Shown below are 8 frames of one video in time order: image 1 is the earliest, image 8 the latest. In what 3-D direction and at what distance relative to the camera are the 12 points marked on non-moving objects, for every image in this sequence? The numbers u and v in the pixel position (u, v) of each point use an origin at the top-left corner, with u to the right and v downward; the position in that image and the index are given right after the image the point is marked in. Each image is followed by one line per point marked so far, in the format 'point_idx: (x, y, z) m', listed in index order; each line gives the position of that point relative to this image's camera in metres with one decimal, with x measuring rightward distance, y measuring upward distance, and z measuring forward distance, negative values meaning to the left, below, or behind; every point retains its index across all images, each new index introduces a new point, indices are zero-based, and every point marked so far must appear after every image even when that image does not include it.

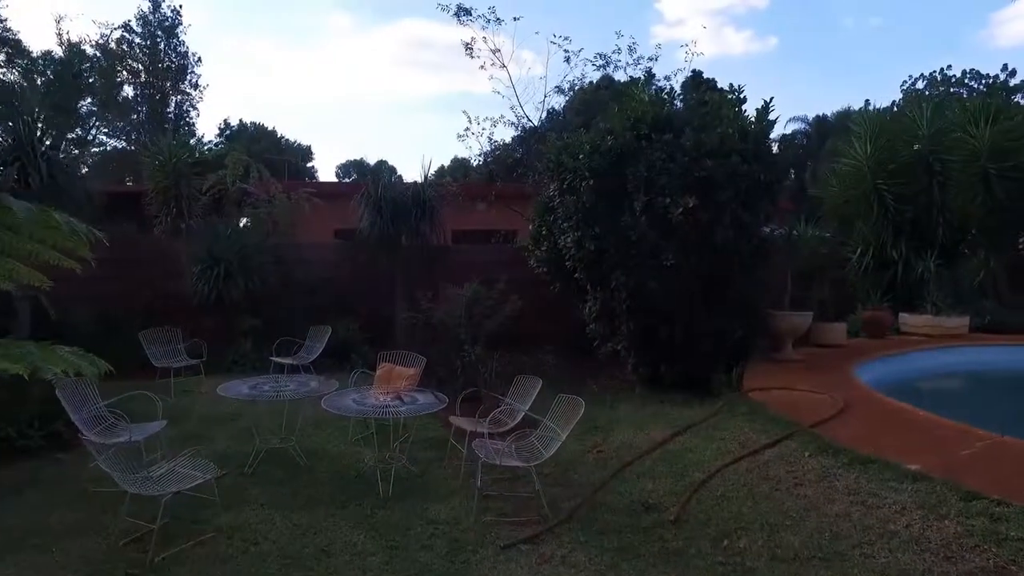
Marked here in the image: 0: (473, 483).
0: (-0.3, -1.4, +4.8) m
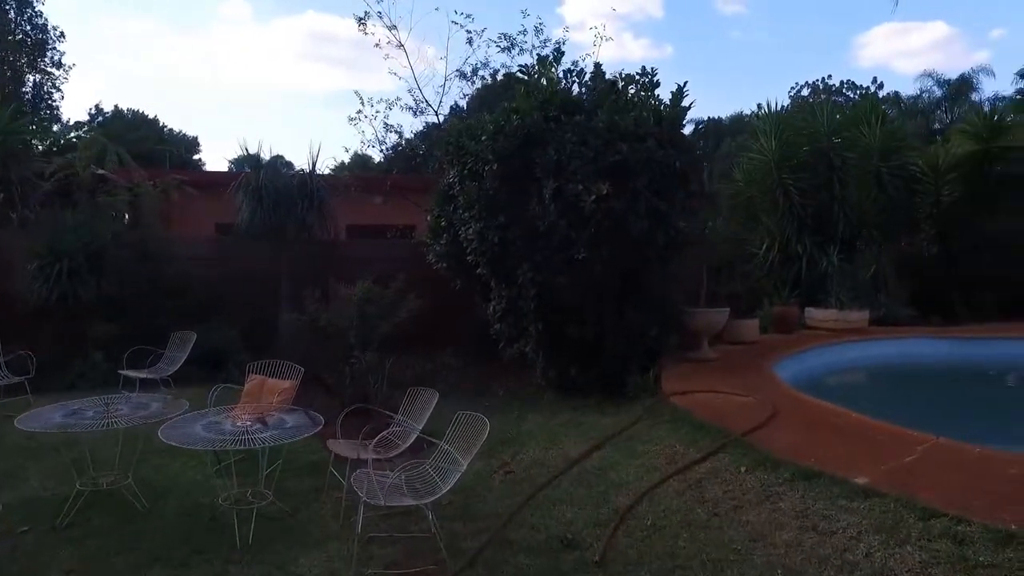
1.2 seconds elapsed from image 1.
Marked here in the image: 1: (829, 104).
0: (-0.9, -1.3, +4.0) m
1: (+5.6, +3.6, +12.2) m
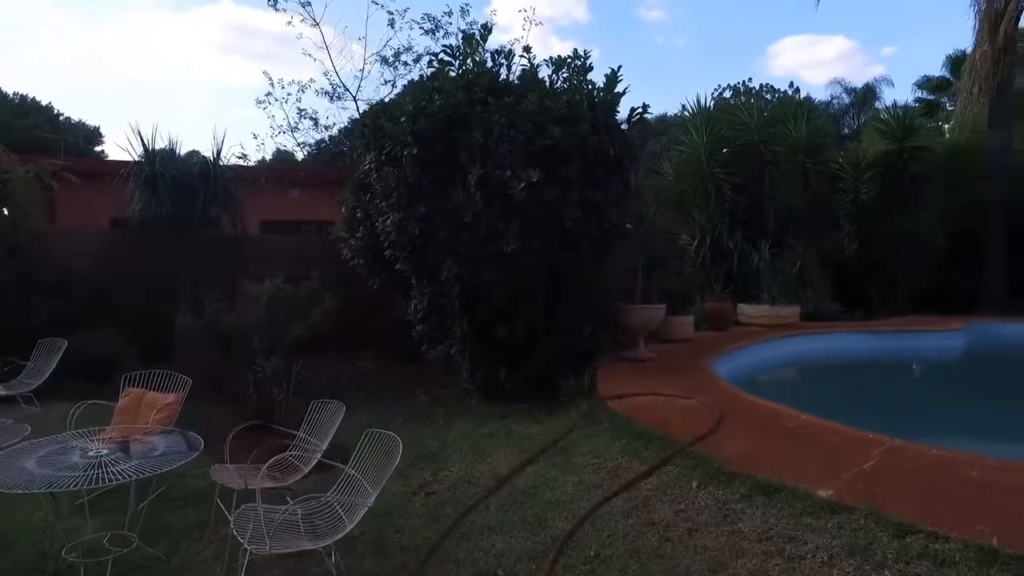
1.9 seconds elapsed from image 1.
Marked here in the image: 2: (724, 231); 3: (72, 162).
0: (-1.3, -1.3, +3.3) m
1: (+4.3, +3.7, +12.2) m
2: (+3.6, +1.0, +11.8) m
3: (-6.1, +1.7, +9.6) m
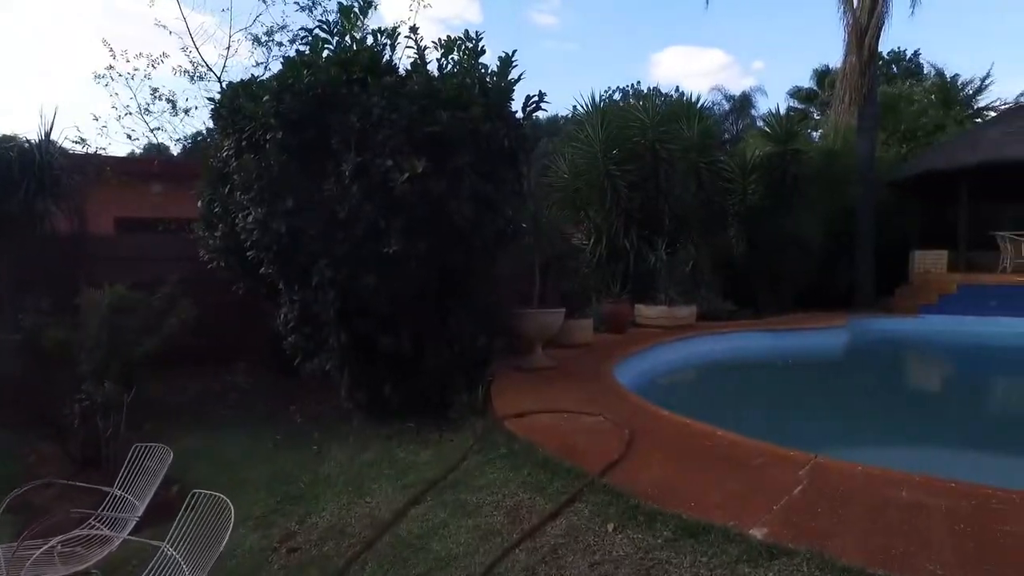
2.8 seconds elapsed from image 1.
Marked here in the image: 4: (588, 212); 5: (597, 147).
0: (-1.7, -1.4, +2.4) m
1: (+2.4, +3.7, +12.0) m
2: (+1.8, +1.0, +11.5) m
3: (-7.5, +1.6, +7.9) m
4: (+1.3, +1.3, +11.9) m
5: (+1.4, +2.4, +11.6) m
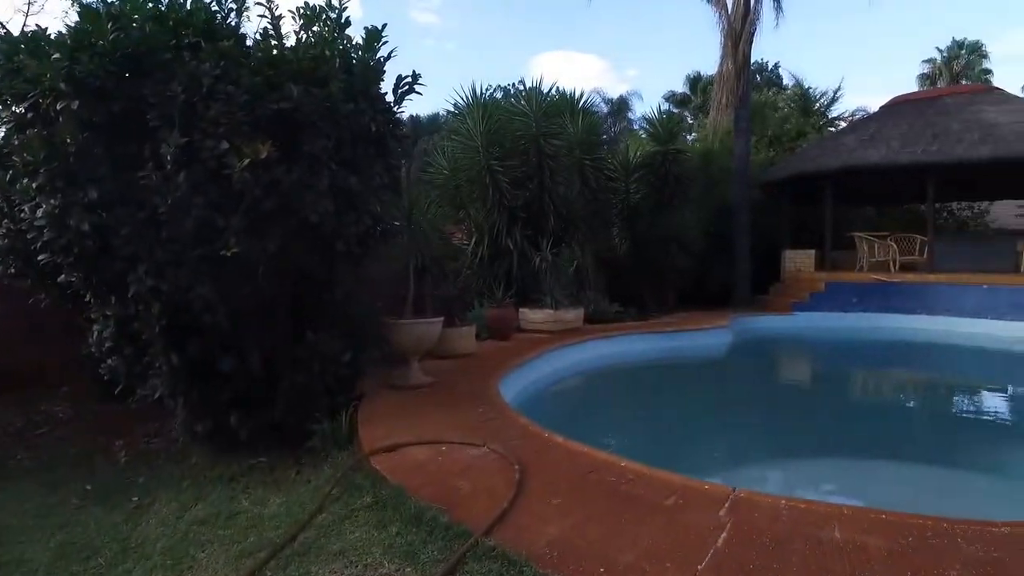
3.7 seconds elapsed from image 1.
0: (-2.1, -1.5, +1.3) m
1: (+0.4, +3.6, +11.5) m
2: (-0.2, +0.9, +10.9) m
3: (-8.7, +1.5, +5.8) m
4: (-0.7, +1.3, +11.2) m
5: (-0.6, +2.4, +10.9) m
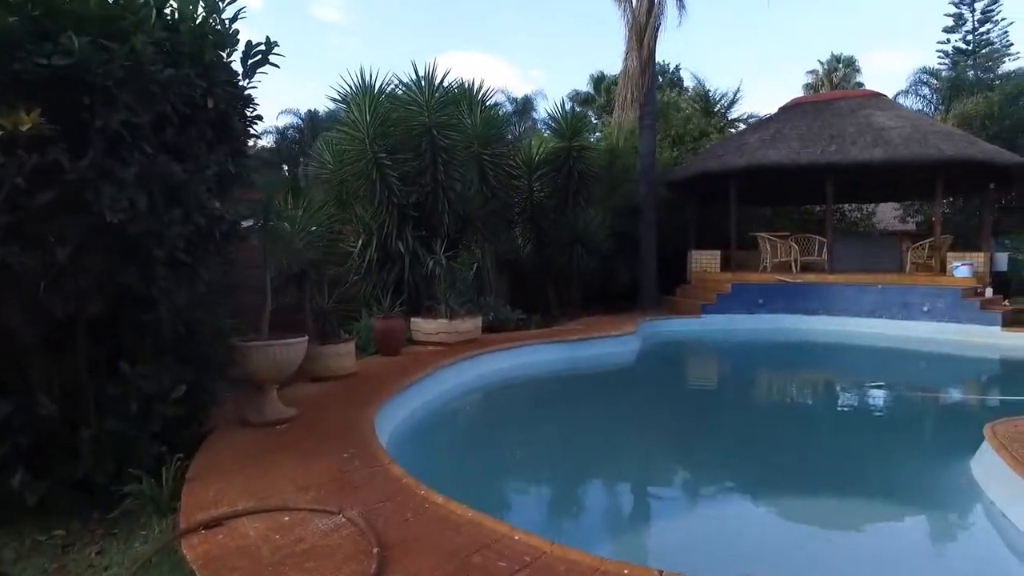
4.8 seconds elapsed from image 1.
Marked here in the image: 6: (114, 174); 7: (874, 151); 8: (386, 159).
0: (-2.3, -1.6, +0.1) m
1: (-1.3, +3.5, +10.5) m
2: (-1.7, +0.8, +9.9) m
3: (-9.5, +1.3, +3.7) m
4: (-2.3, +1.2, +10.1) m
5: (-2.1, +2.3, +9.9) m
6: (-2.0, +0.6, +3.4) m
7: (+7.1, +2.7, +13.6) m
8: (-1.8, +1.8, +9.9) m
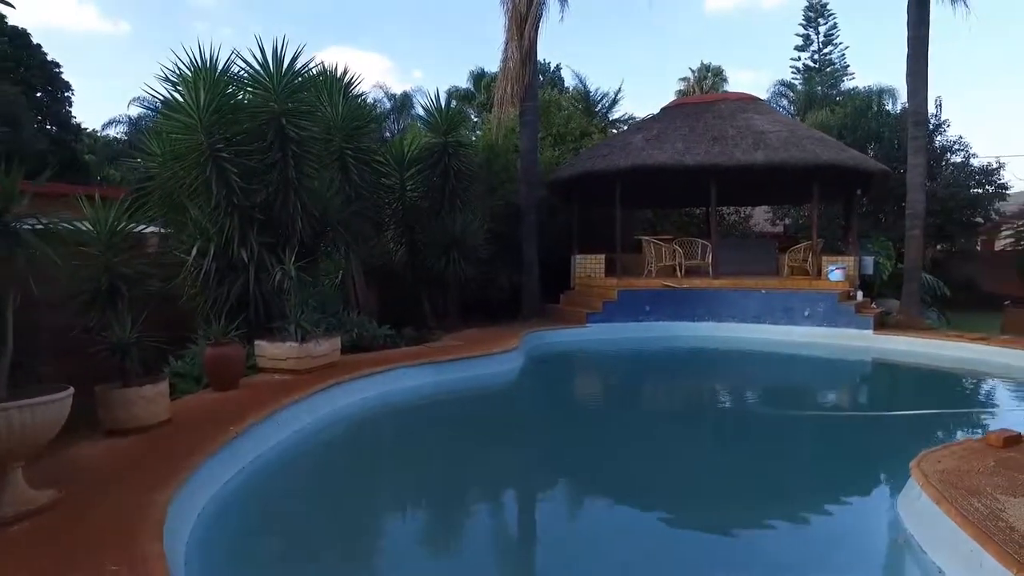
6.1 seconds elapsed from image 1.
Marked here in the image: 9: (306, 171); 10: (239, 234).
0: (-2.2, -1.7, -1.4) m
1: (-3.1, +3.3, +9.1) m
2: (-3.3, +0.6, +8.3) m
3: (-10.0, +1.0, +0.9) m
4: (-4.0, +1.0, +8.4) m
5: (-3.8, +2.1, +8.2) m
6: (-2.5, +0.4, +1.9) m
7: (+4.7, +2.6, +13.5) m
8: (-3.4, +1.6, +8.3) m
9: (-2.6, +1.5, +8.9) m
10: (-3.3, +0.7, +8.4) m
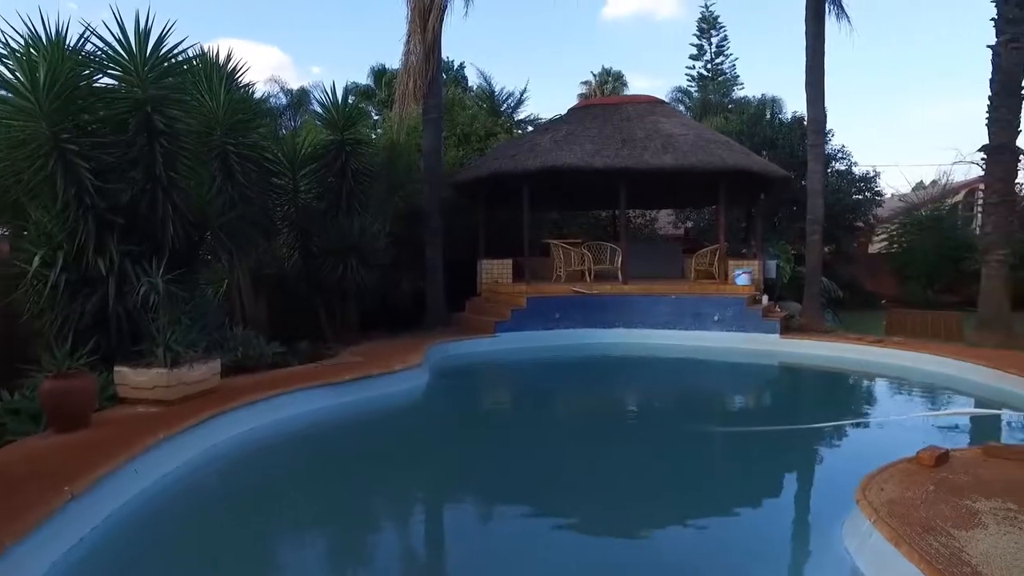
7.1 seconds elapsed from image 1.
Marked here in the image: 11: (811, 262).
0: (-1.9, -1.9, -2.4) m
1: (-4.2, +3.2, +7.9) m
2: (-4.3, +0.5, +7.1) m
3: (-9.9, +0.8, -1.2) m
4: (-5.0, +0.8, +7.1) m
5: (-4.8, +1.9, +7.0) m
6: (-2.7, +0.2, +0.9) m
7: (+2.9, +2.5, +13.3) m
8: (-4.4, +1.5, +7.1) m
9: (-3.8, +1.4, +7.8) m
10: (-4.3, +0.5, +7.2) m
11: (+6.2, +0.5, +14.3) m
